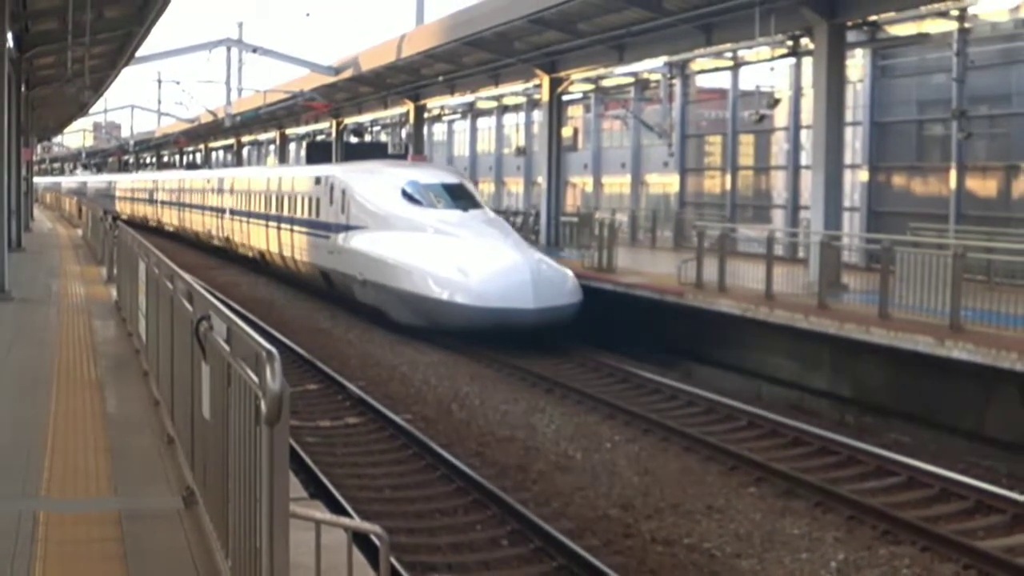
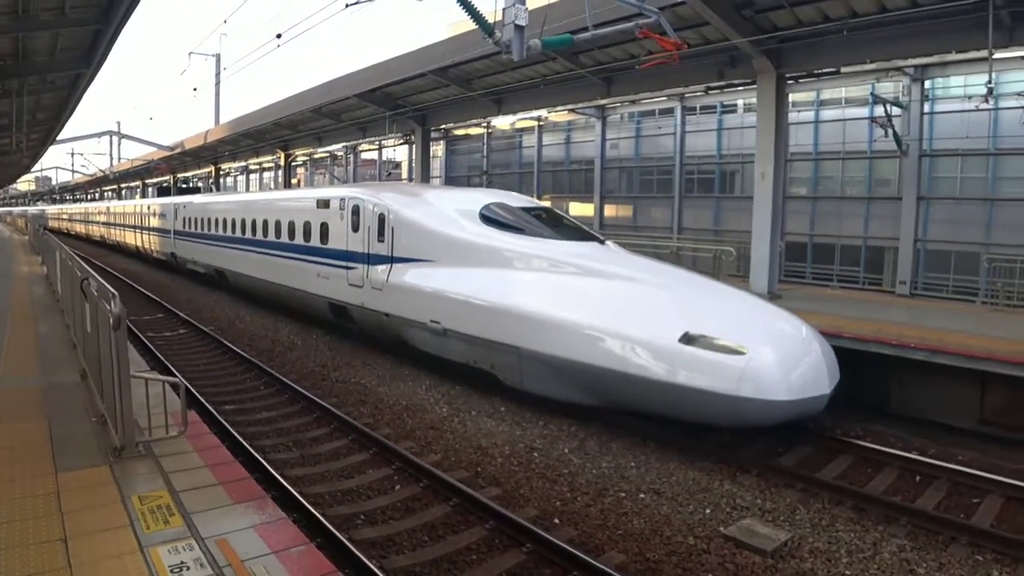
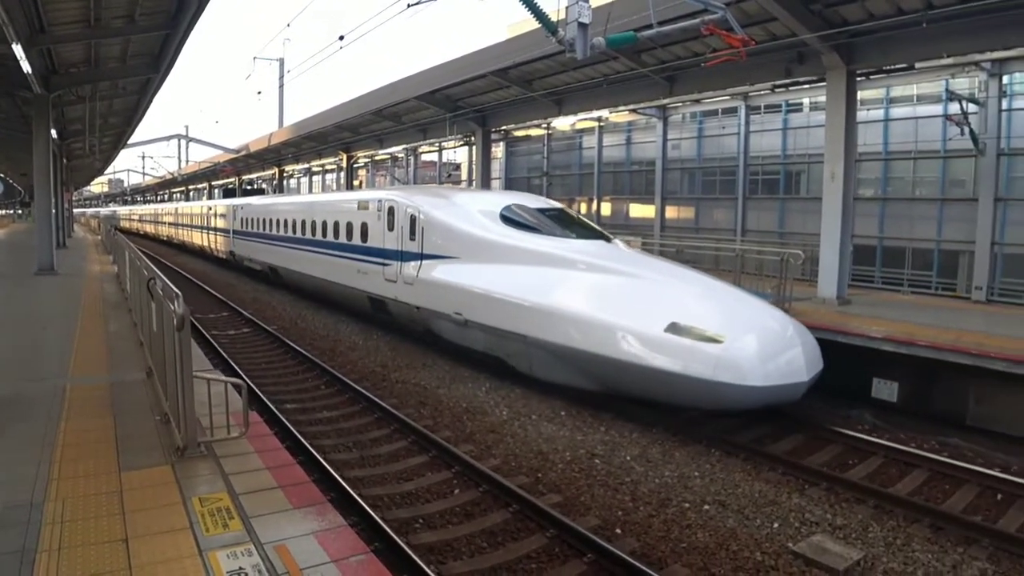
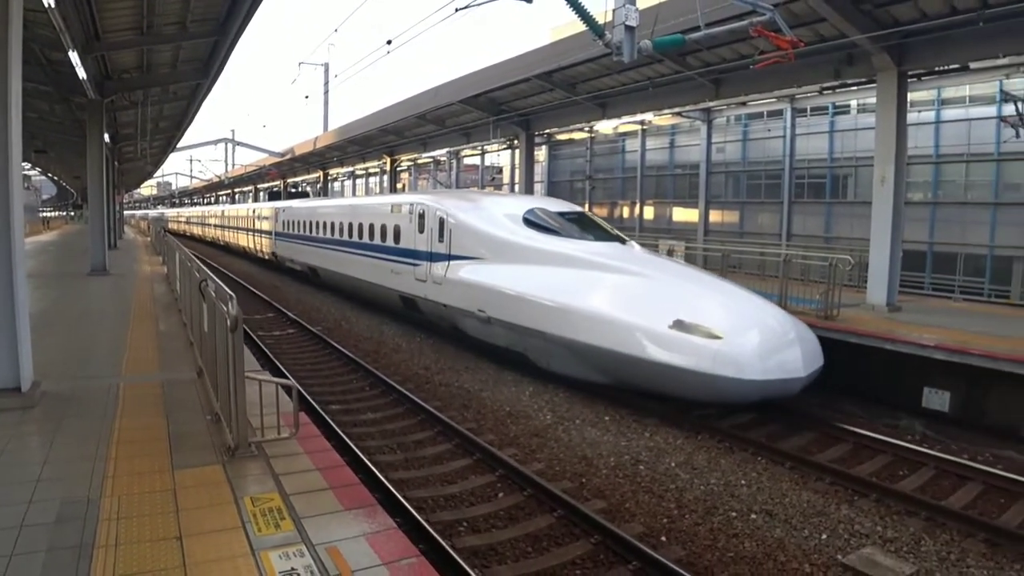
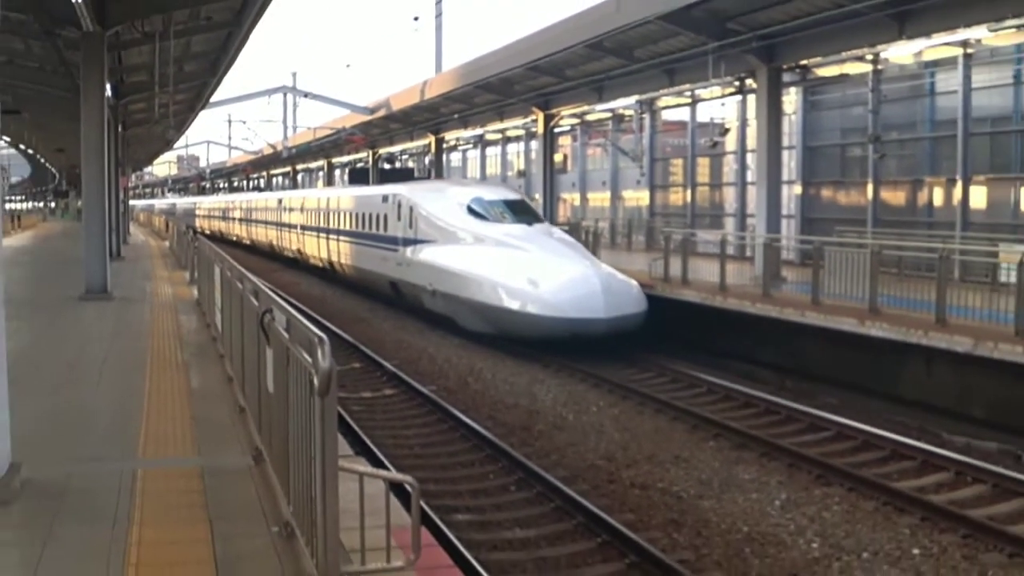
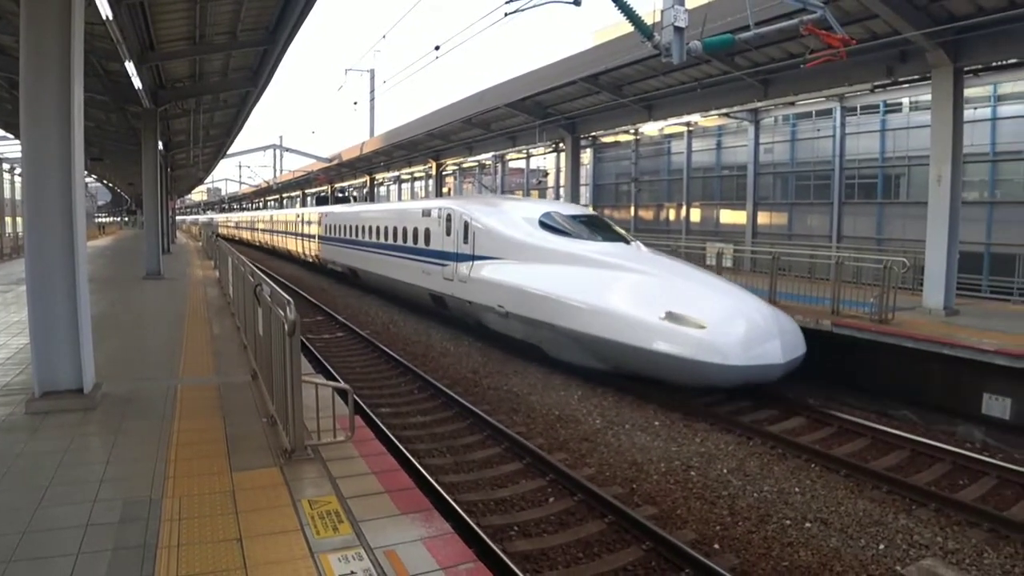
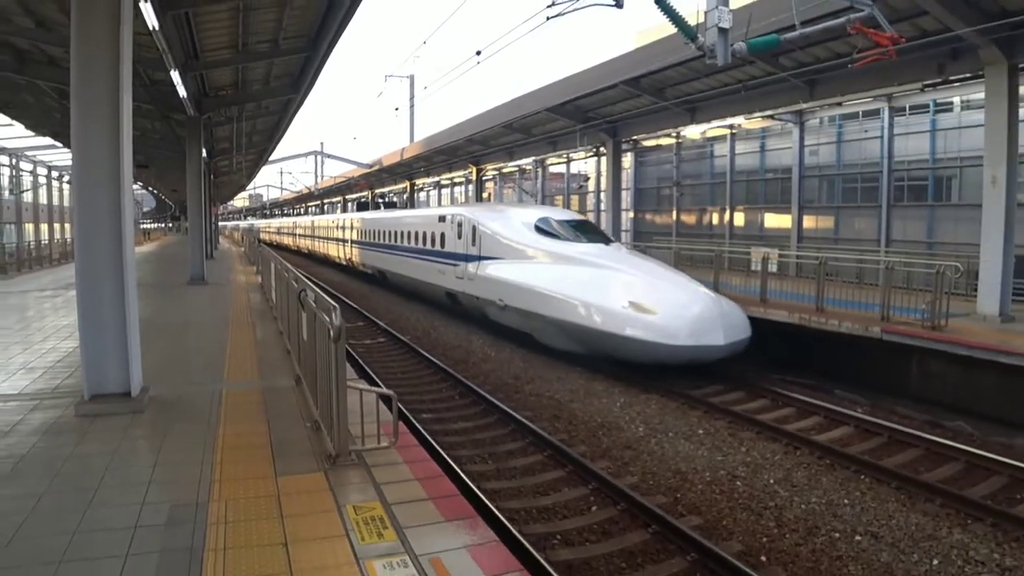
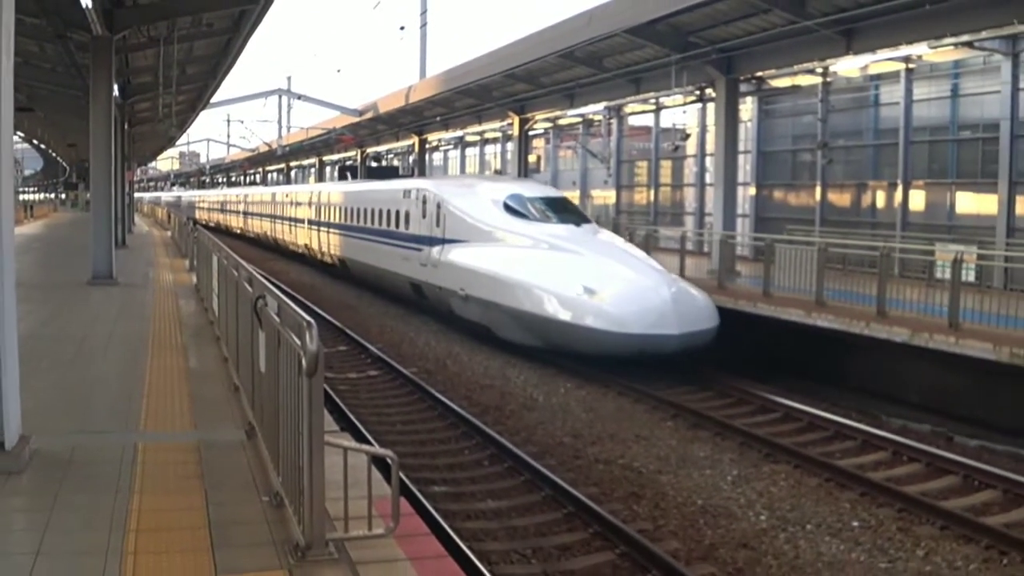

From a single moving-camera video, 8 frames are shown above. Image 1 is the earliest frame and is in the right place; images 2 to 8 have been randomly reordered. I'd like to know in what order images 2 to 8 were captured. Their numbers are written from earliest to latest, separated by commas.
5, 8, 7, 6, 4, 3, 2
